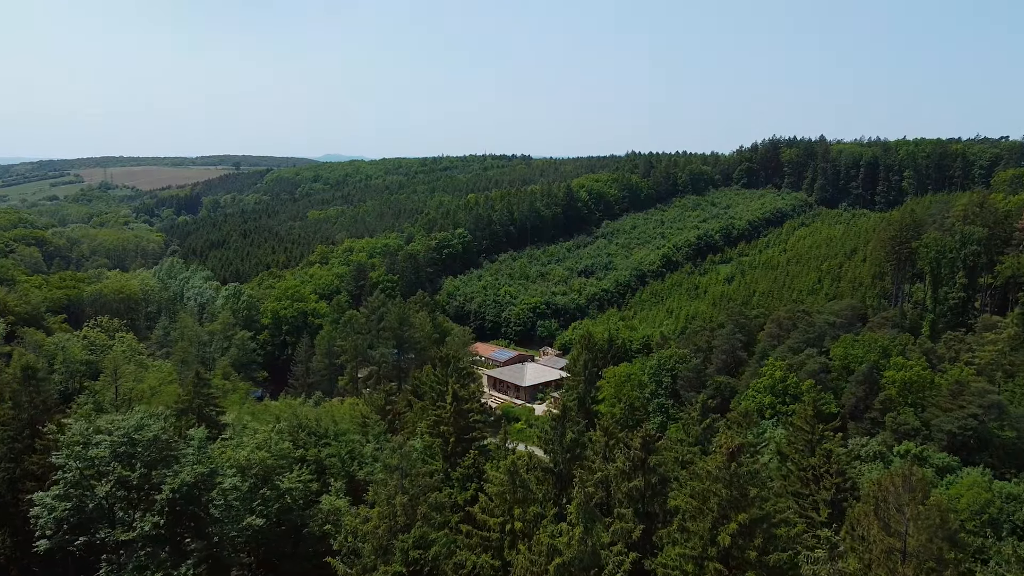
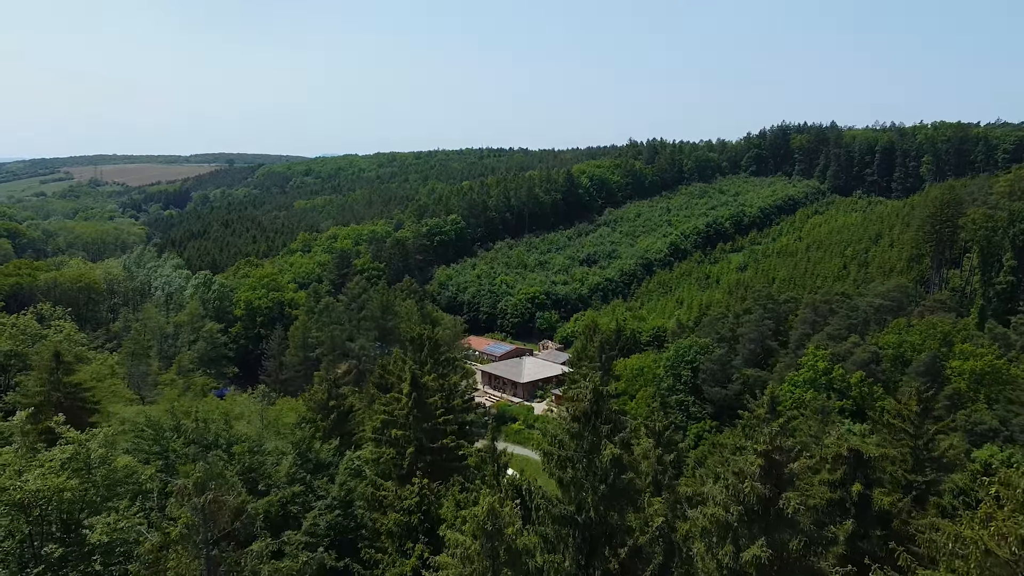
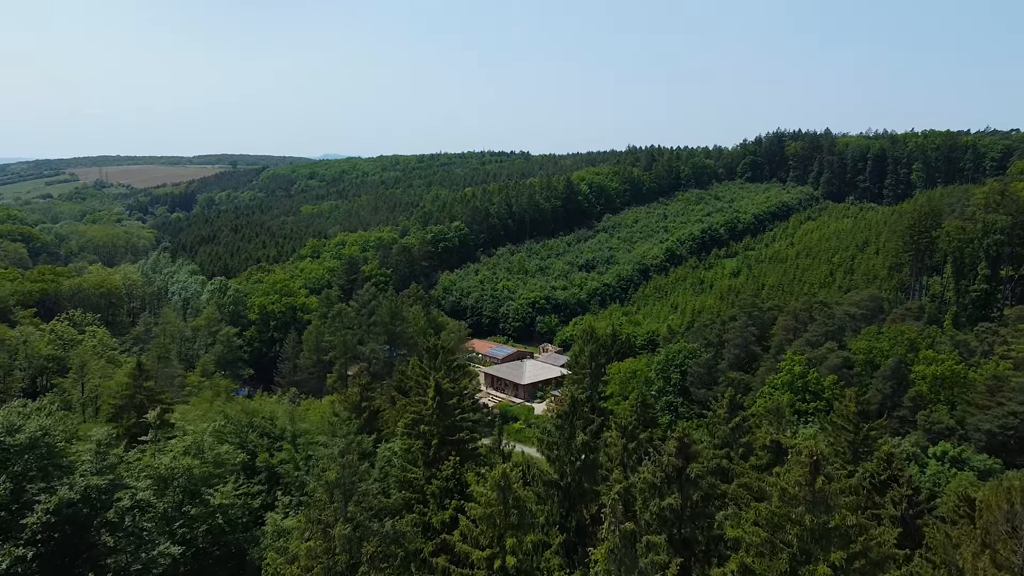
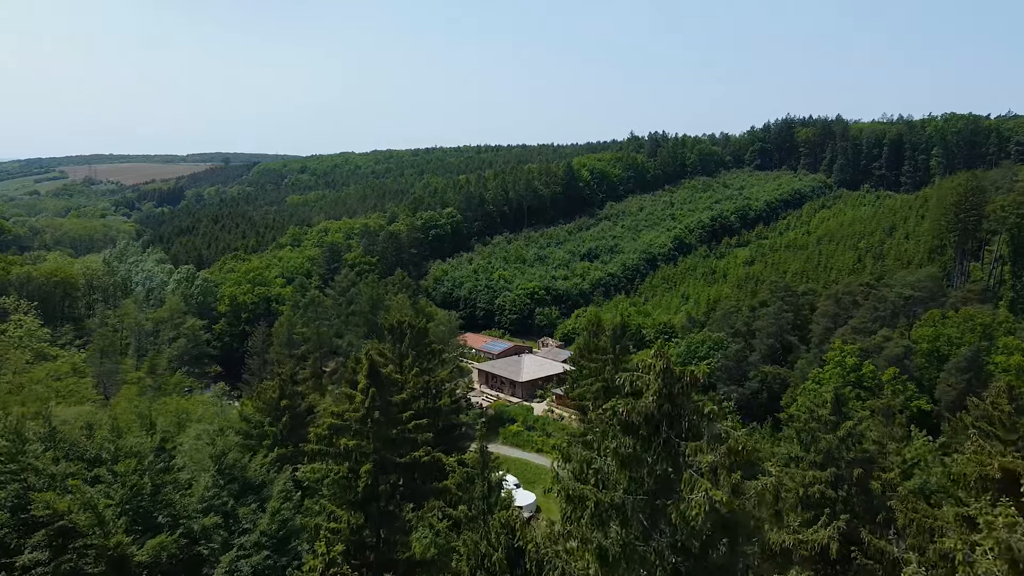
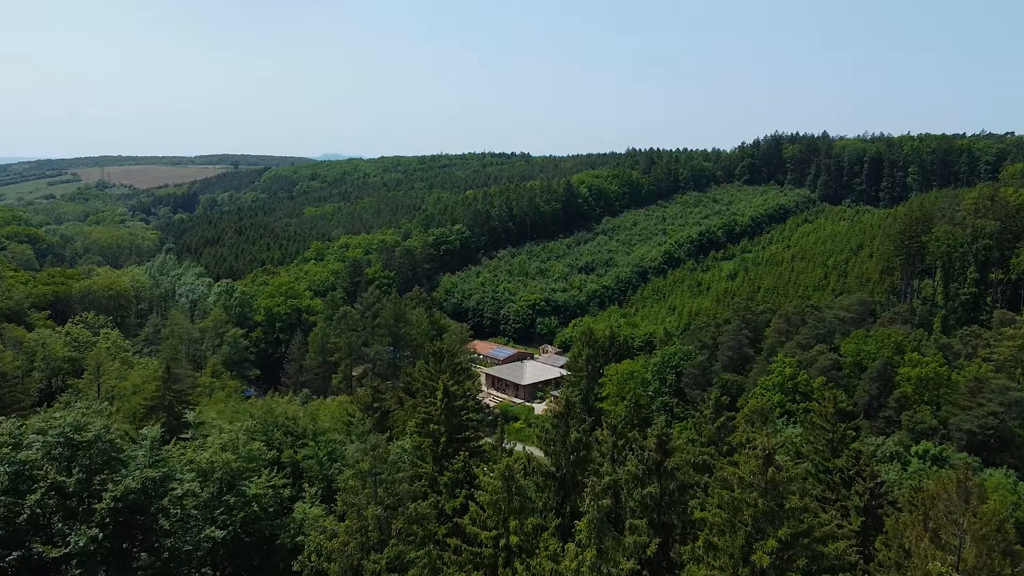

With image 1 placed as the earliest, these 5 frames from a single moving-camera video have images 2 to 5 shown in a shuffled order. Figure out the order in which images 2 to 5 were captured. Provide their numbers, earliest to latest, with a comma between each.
5, 3, 2, 4
